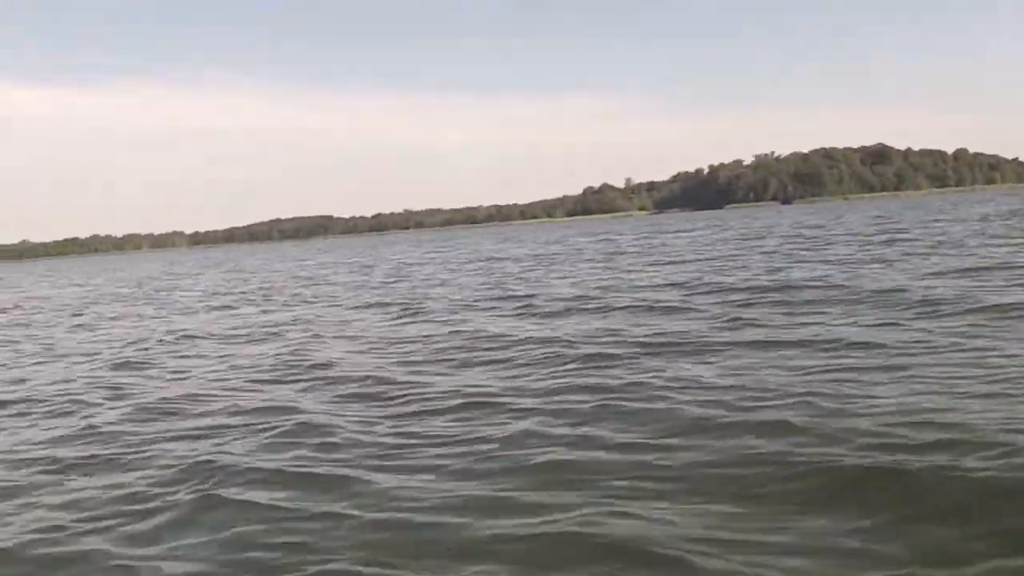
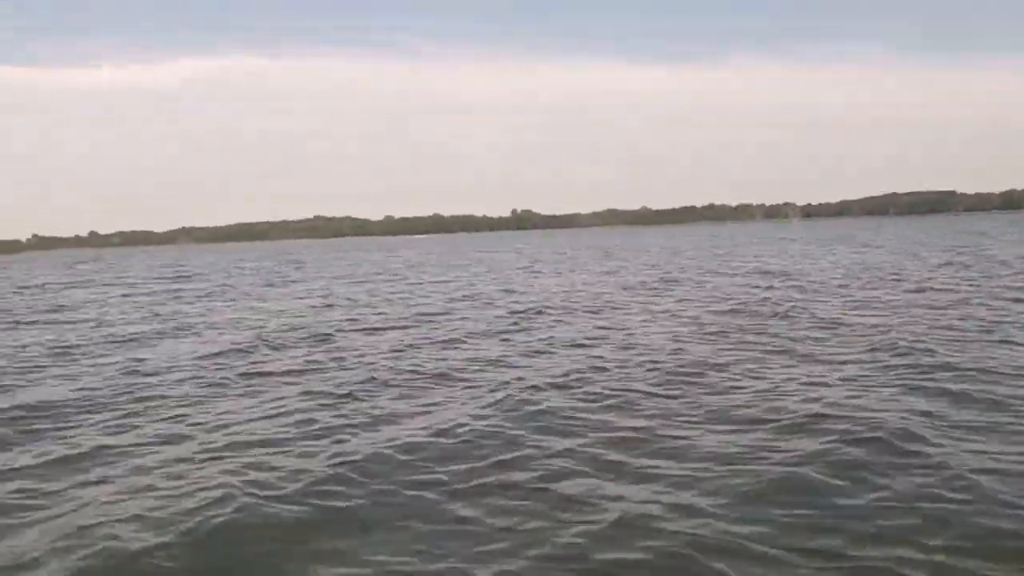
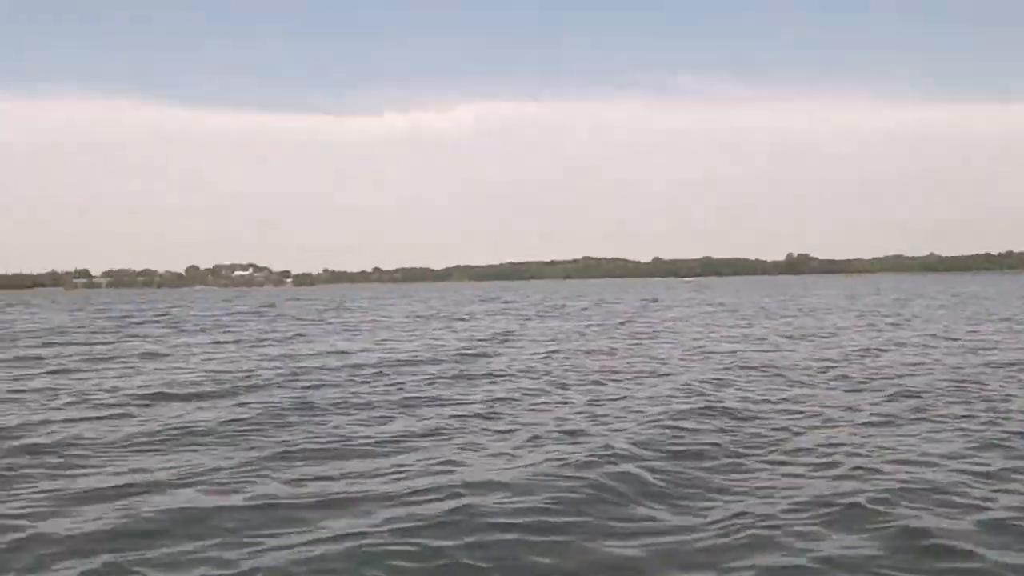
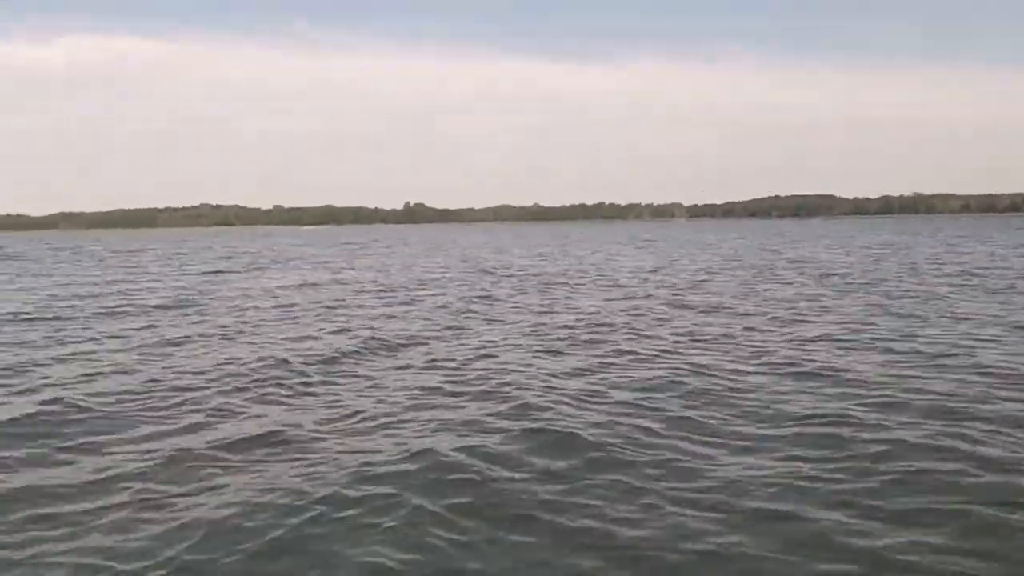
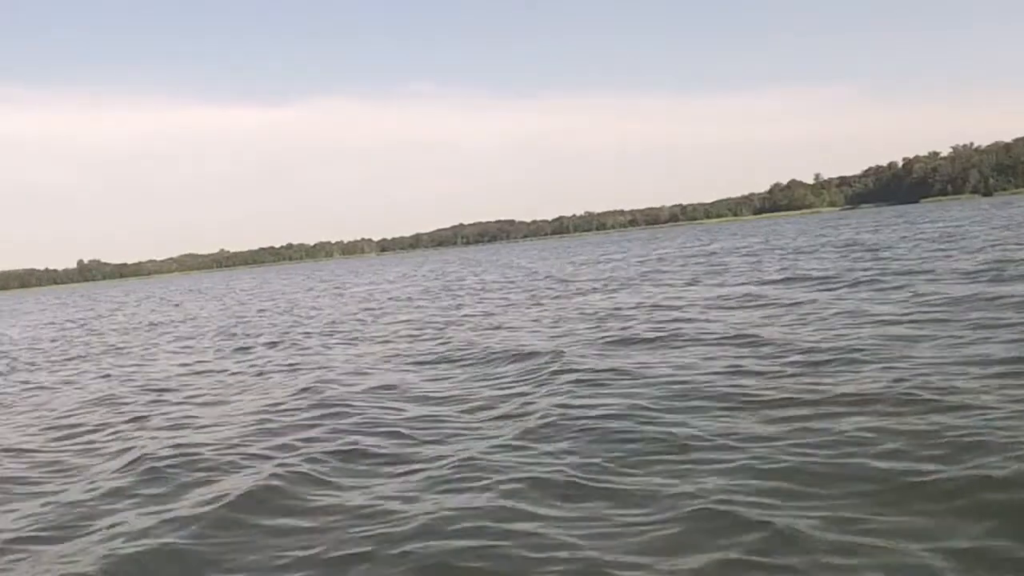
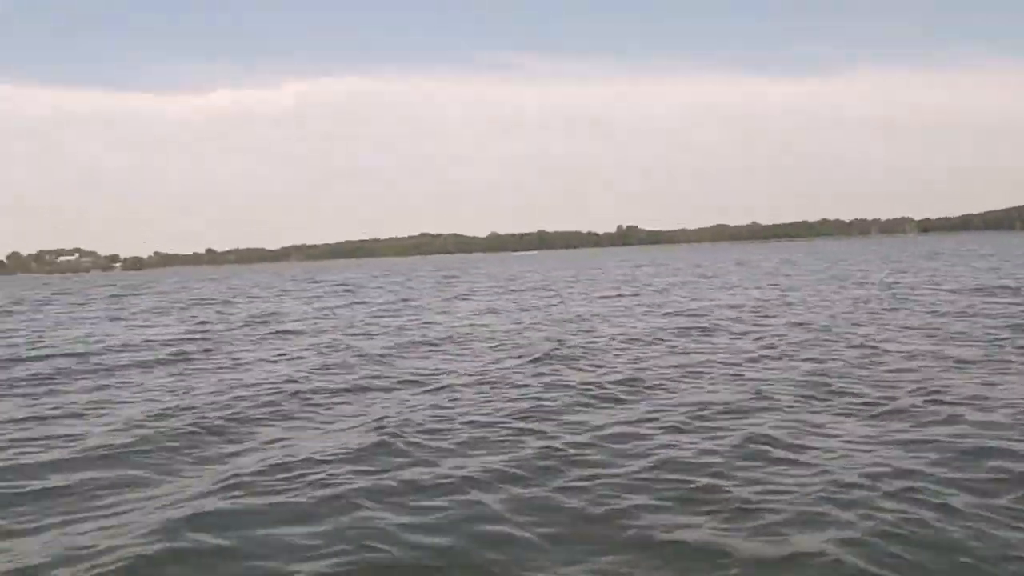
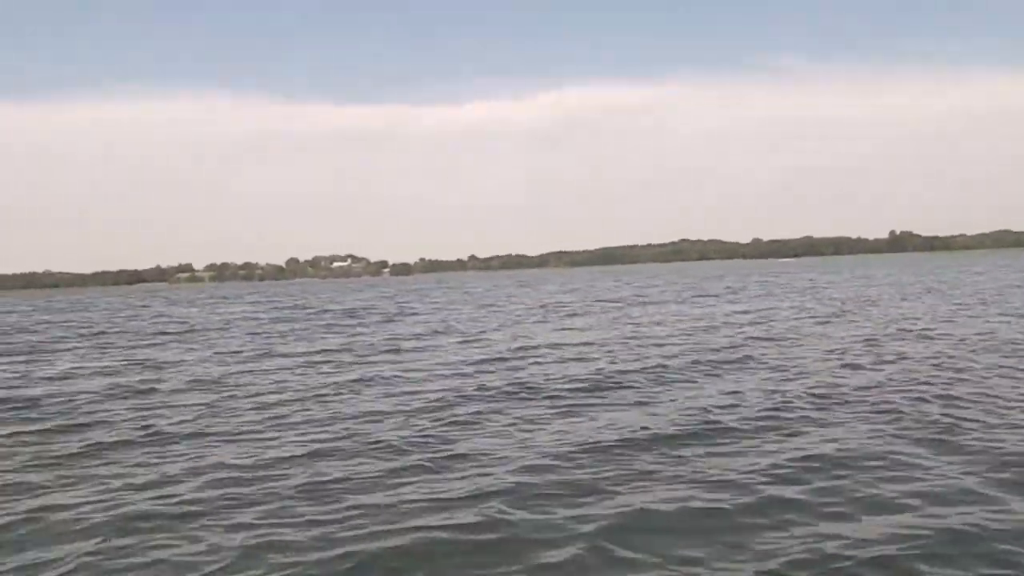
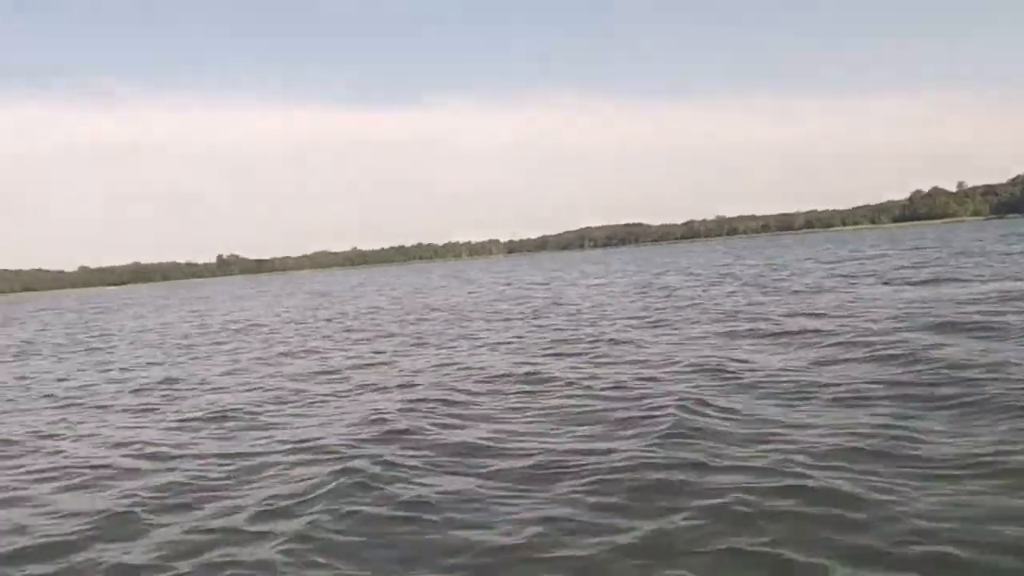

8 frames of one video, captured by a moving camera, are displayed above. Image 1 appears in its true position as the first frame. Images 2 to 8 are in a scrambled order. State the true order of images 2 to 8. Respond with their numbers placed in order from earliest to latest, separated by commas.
5, 8, 4, 2, 6, 3, 7
